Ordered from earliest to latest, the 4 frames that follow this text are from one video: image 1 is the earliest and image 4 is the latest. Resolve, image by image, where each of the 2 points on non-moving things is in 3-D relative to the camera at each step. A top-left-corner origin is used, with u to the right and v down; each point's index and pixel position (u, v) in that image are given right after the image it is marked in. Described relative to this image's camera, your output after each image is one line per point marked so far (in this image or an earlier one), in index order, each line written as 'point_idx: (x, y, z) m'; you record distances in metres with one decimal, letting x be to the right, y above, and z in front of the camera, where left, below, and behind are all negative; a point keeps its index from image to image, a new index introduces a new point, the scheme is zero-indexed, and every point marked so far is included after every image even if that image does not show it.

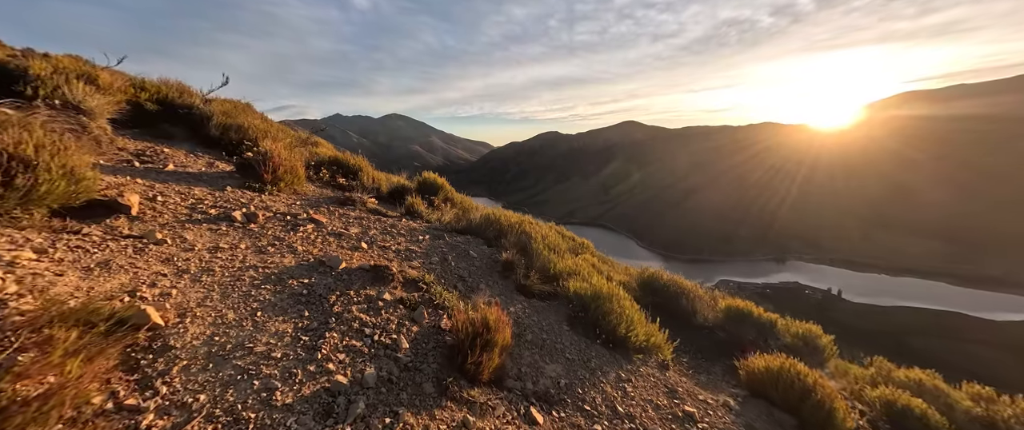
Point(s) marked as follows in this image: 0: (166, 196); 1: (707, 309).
0: (-4.3, +0.2, +4.5) m
1: (+3.7, -1.8, +6.8) m
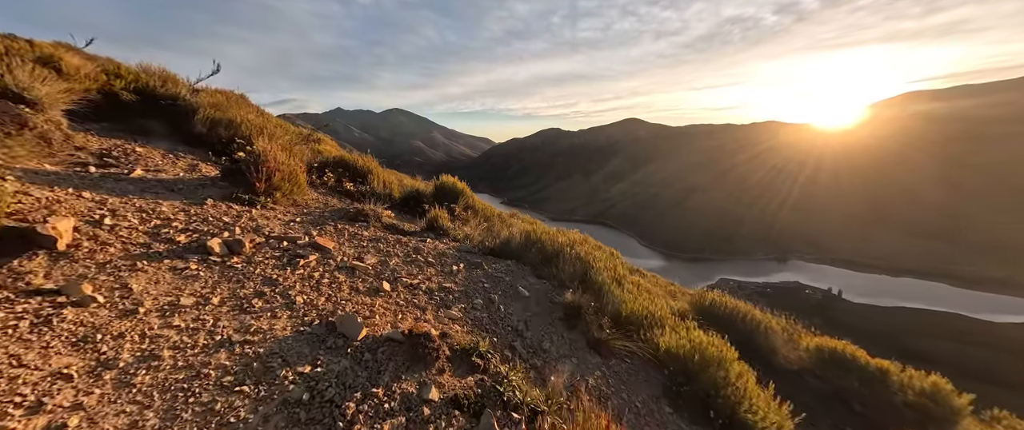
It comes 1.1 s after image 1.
0: (-3.7, 0.0, +3.3) m
1: (+4.3, -2.1, +5.7) m
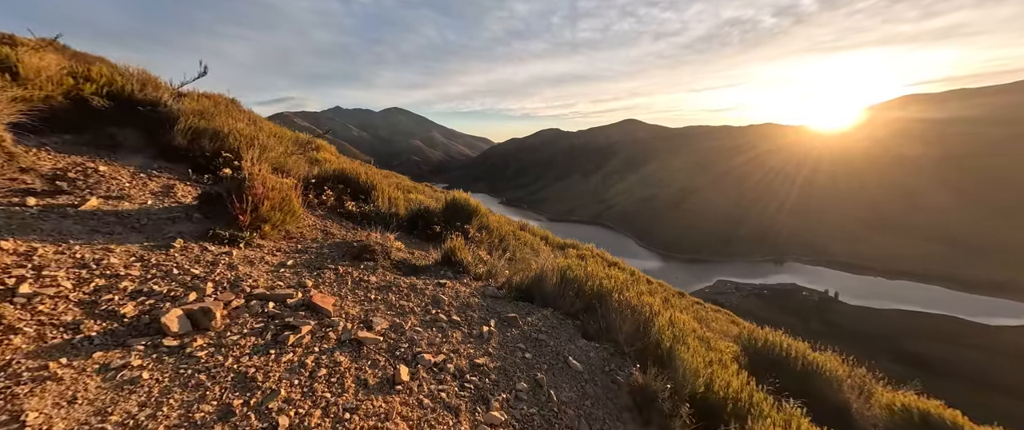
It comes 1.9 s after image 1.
0: (-3.2, -0.4, +2.5) m
1: (+4.7, -2.6, +4.9) m
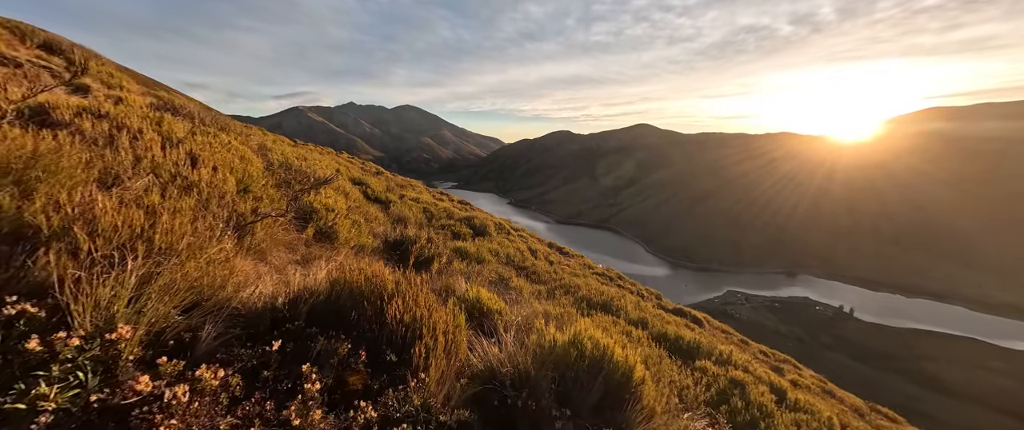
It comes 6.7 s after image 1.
0: (-1.4, -2.1, -1.6) m
1: (+6.5, -4.5, +0.6) m
